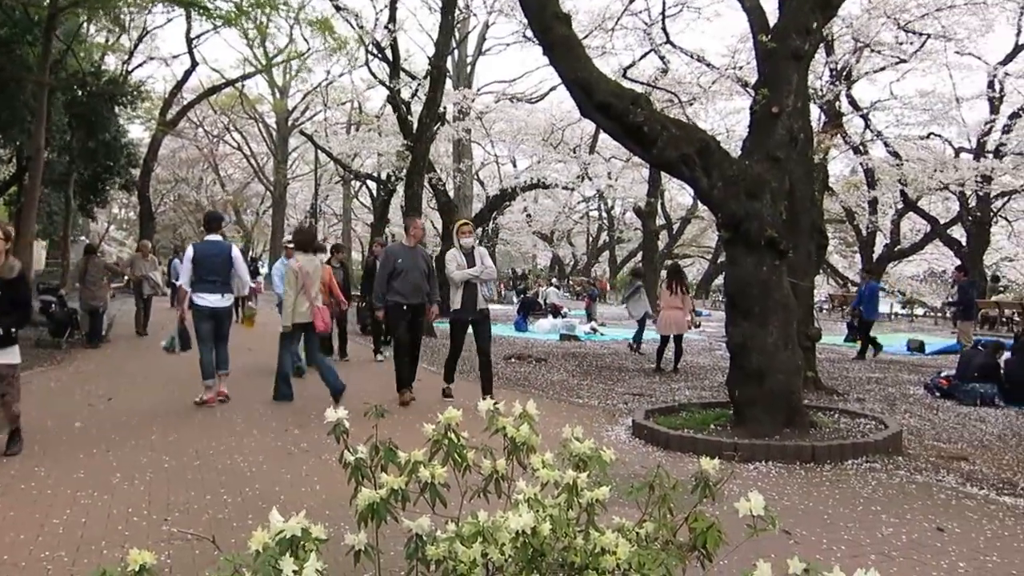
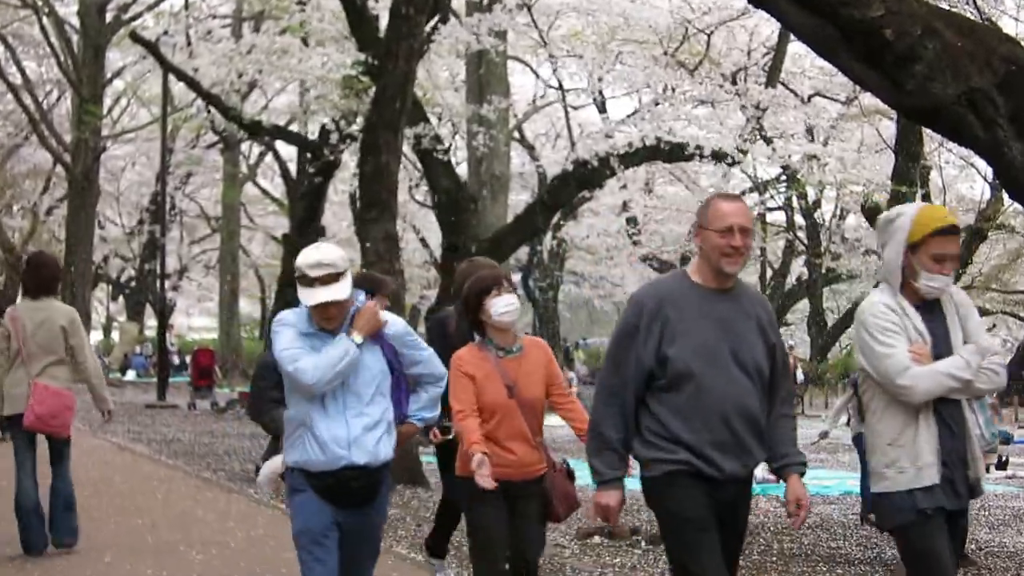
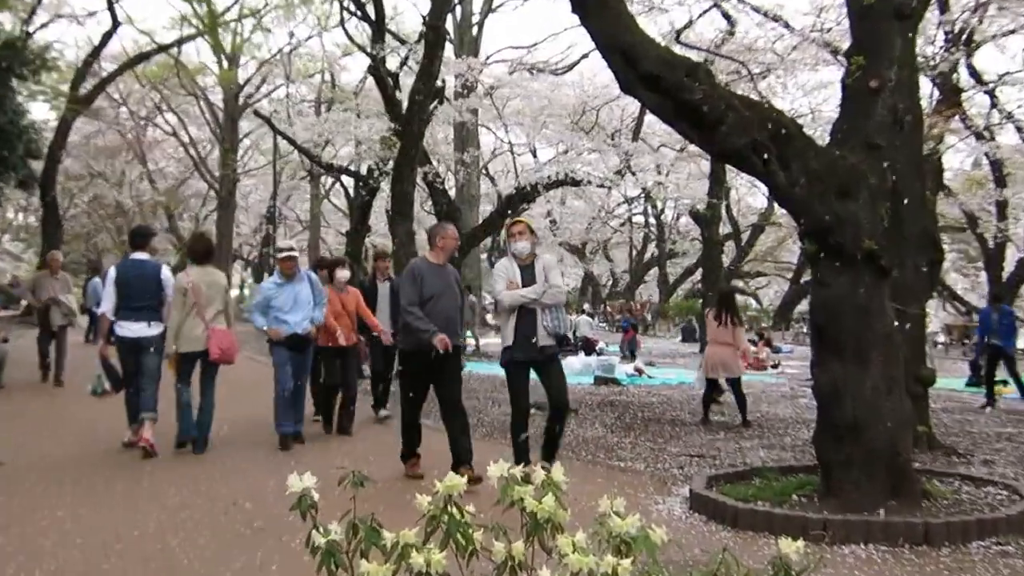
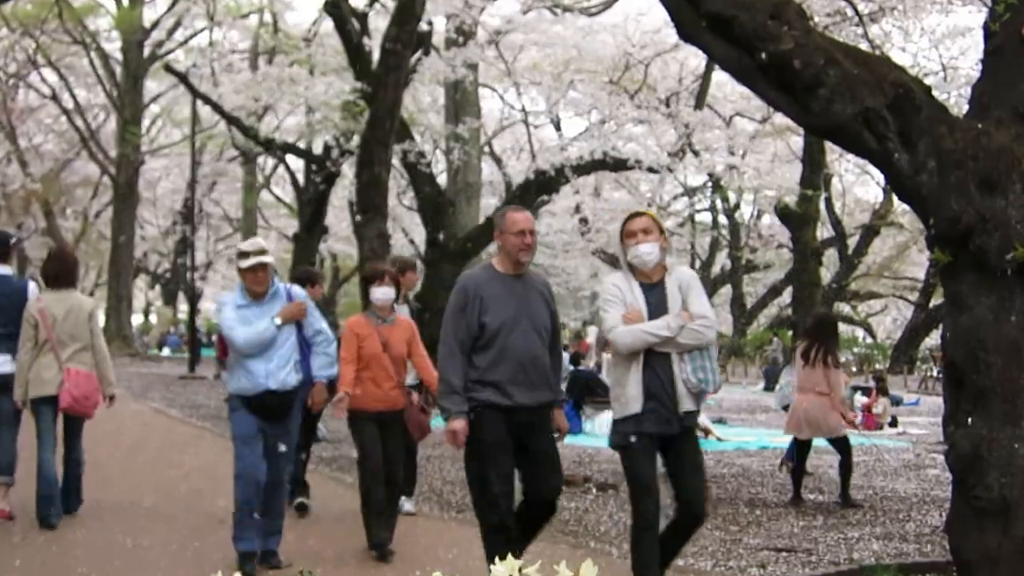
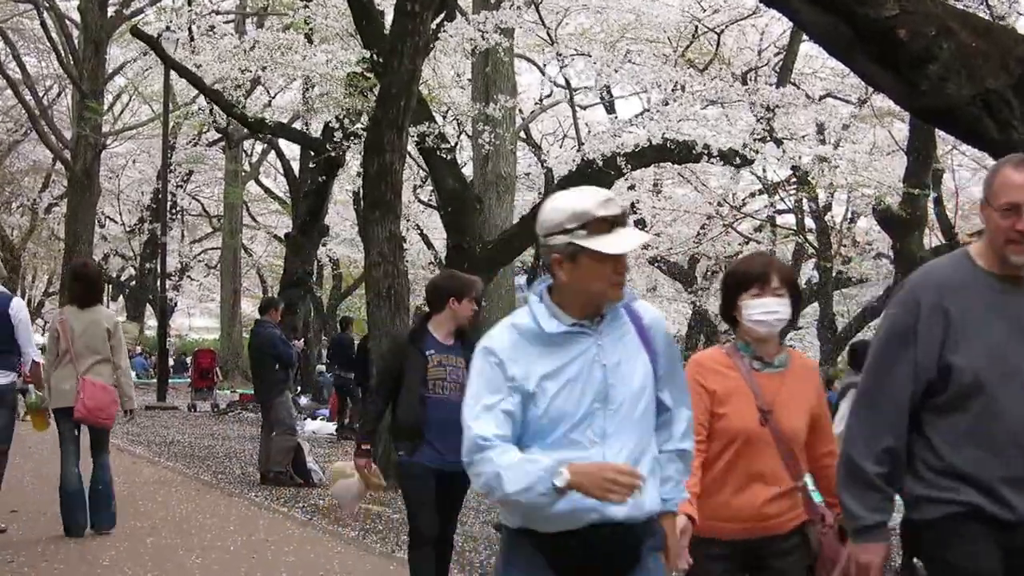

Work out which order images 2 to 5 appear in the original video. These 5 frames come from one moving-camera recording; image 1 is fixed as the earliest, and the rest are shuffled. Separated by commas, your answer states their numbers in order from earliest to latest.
3, 4, 2, 5
